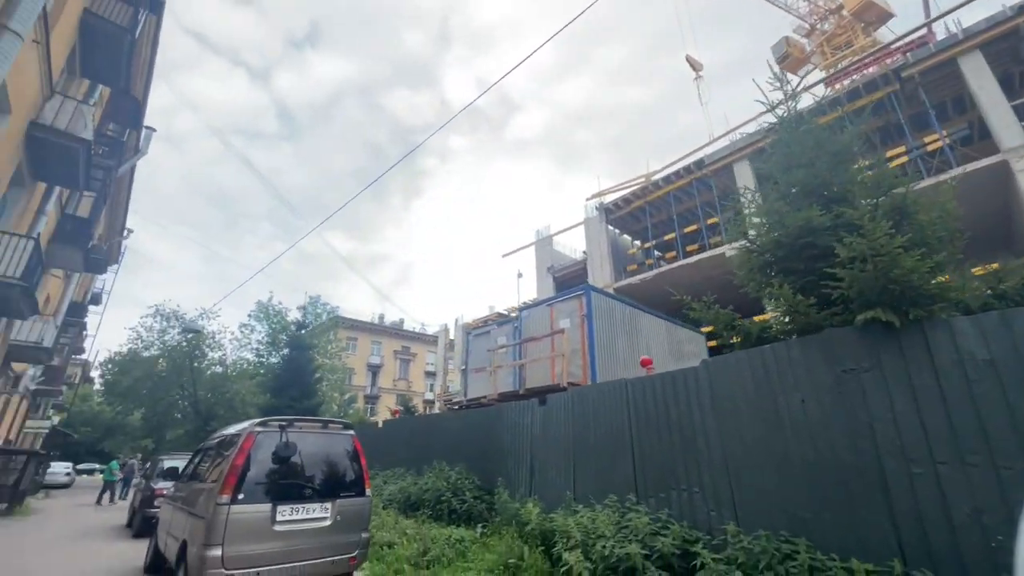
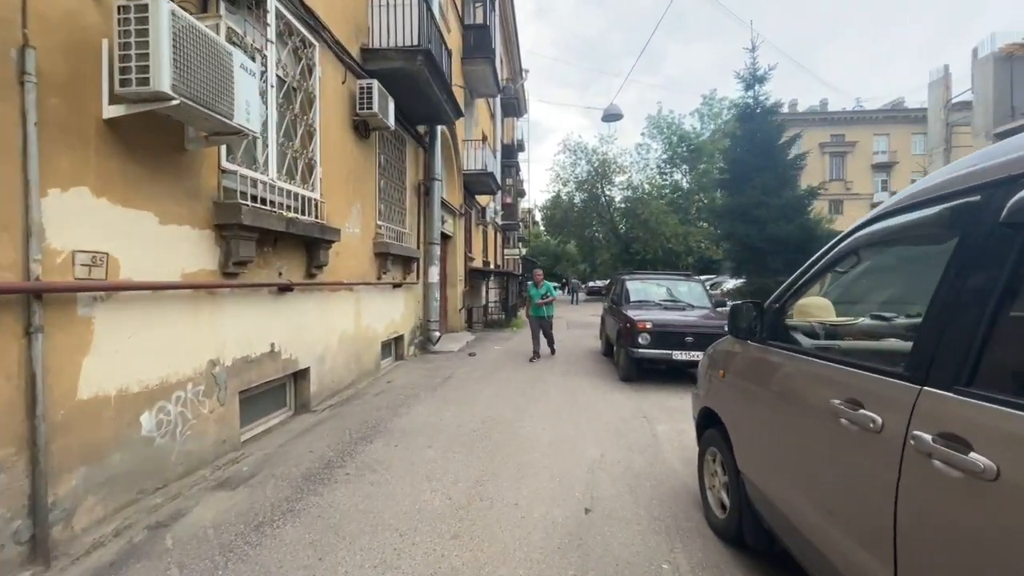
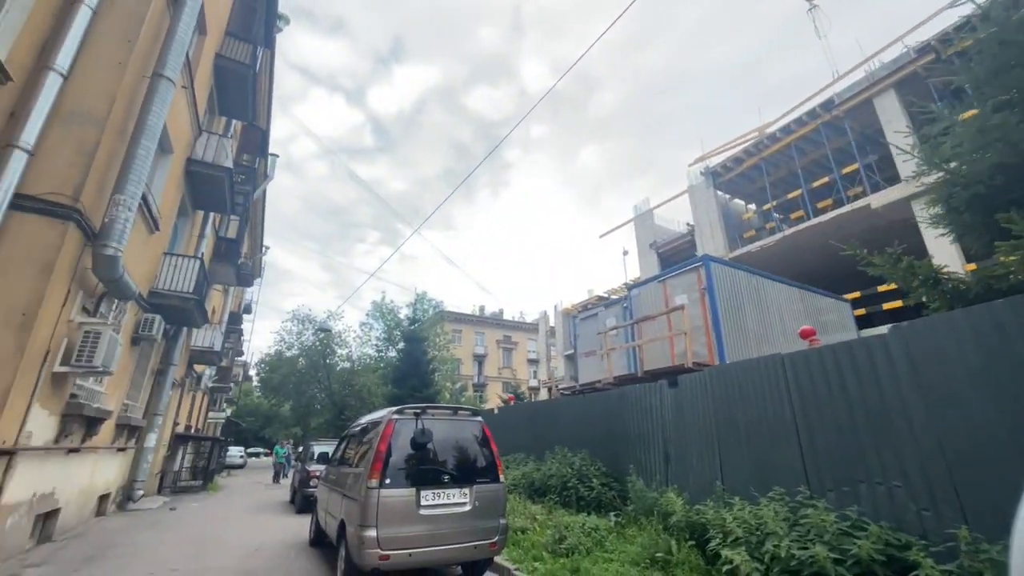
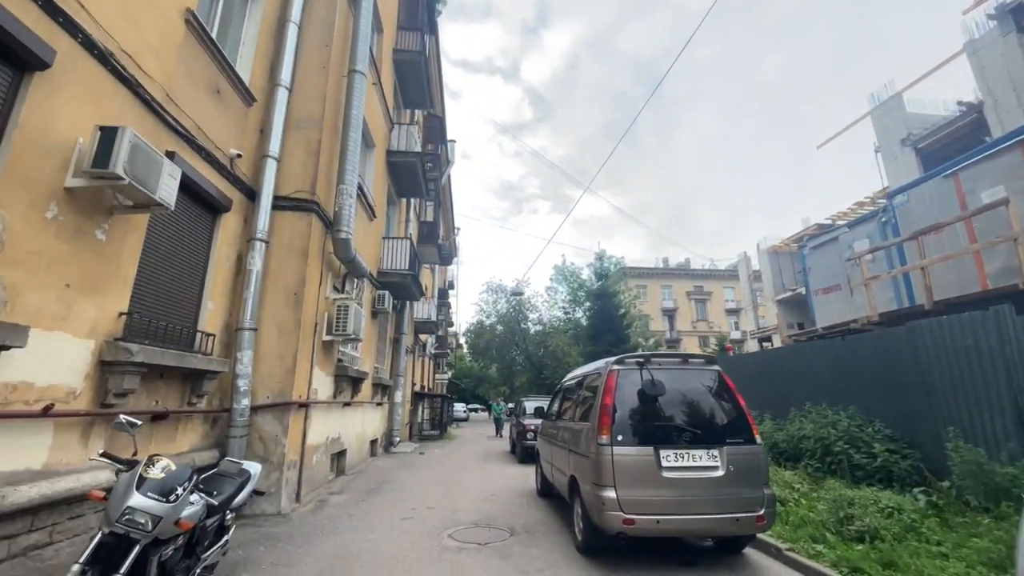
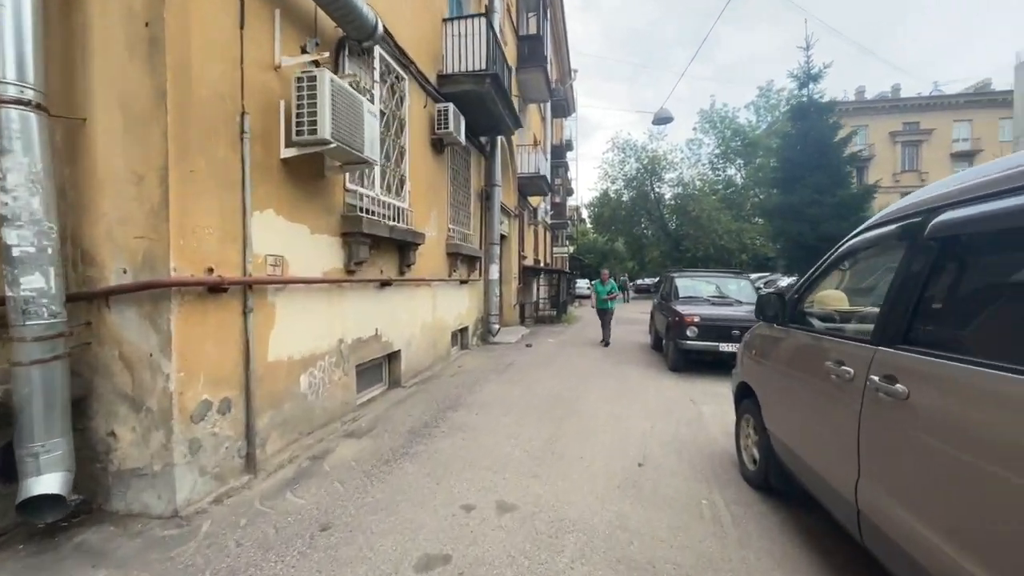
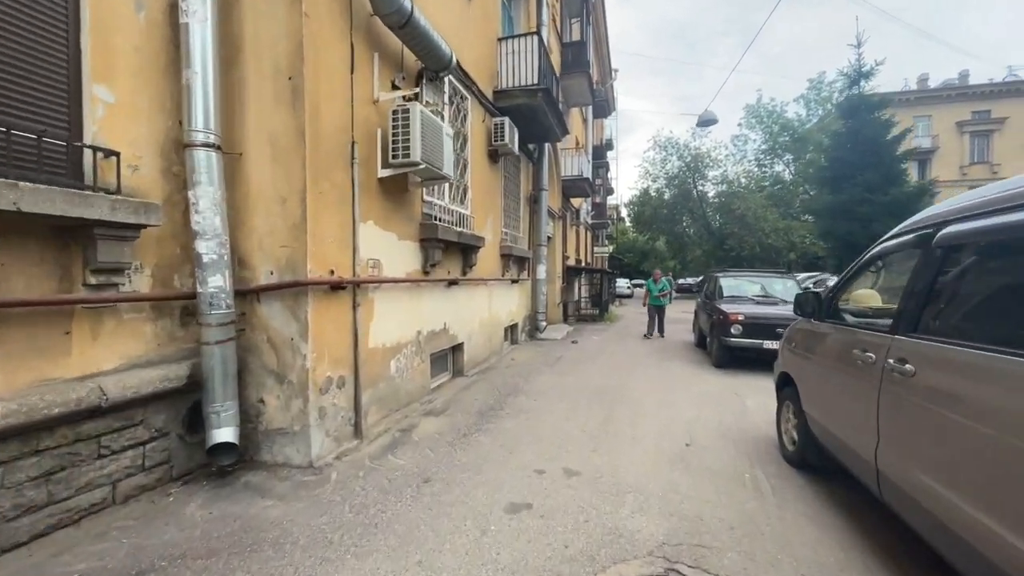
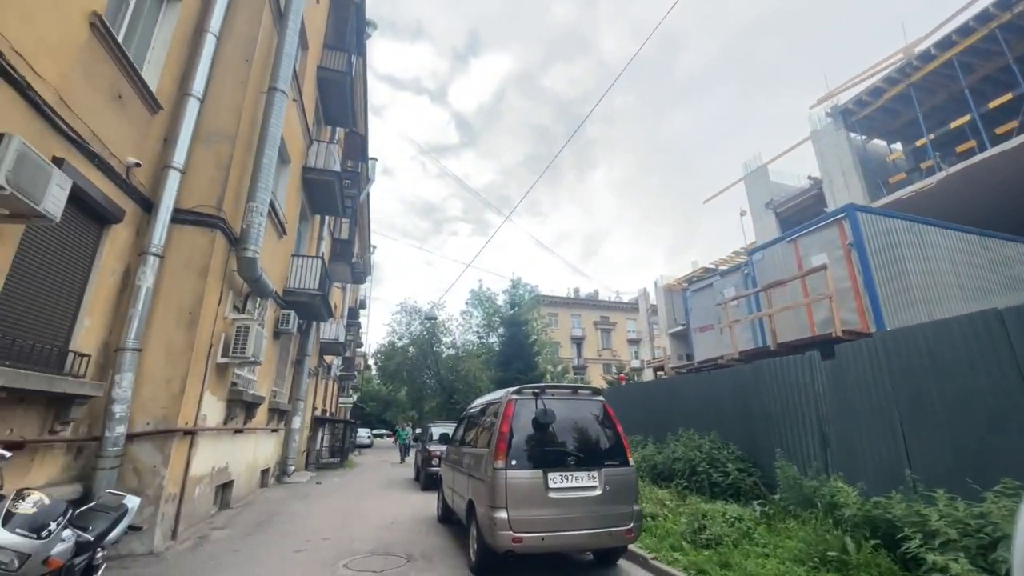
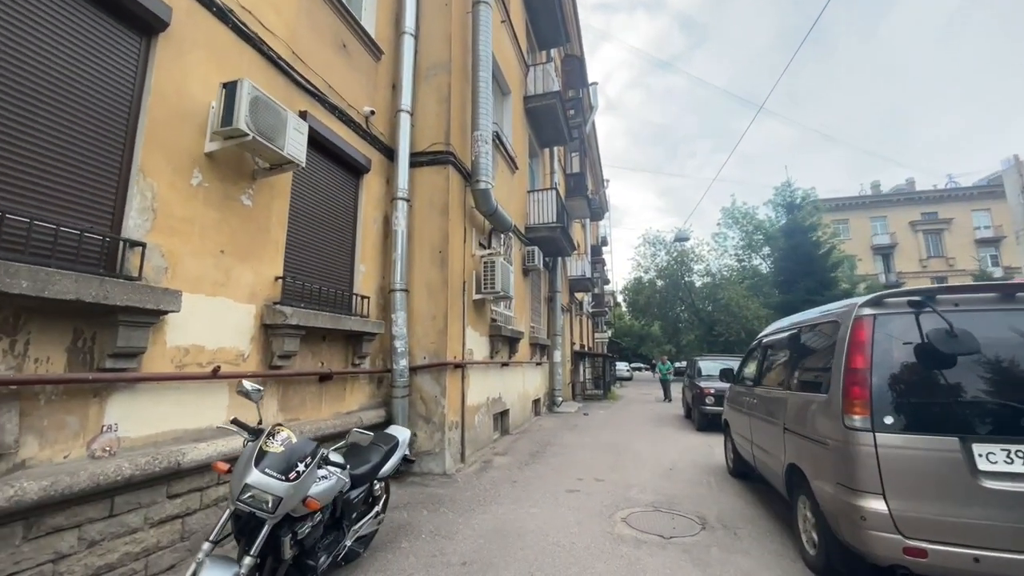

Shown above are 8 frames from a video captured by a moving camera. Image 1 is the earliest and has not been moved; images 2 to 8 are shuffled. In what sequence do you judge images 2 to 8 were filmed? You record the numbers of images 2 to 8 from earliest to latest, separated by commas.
3, 7, 4, 8, 6, 5, 2
